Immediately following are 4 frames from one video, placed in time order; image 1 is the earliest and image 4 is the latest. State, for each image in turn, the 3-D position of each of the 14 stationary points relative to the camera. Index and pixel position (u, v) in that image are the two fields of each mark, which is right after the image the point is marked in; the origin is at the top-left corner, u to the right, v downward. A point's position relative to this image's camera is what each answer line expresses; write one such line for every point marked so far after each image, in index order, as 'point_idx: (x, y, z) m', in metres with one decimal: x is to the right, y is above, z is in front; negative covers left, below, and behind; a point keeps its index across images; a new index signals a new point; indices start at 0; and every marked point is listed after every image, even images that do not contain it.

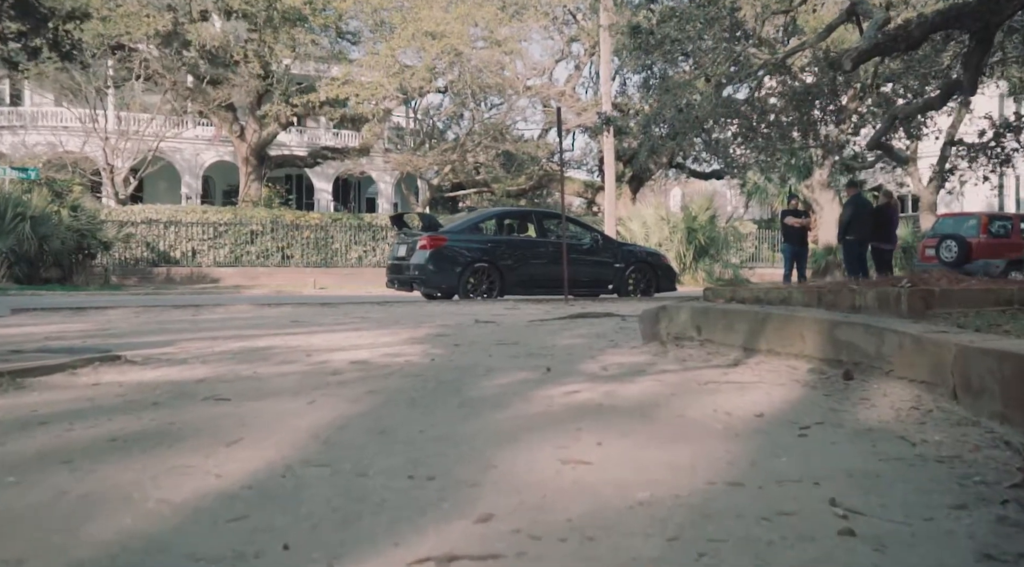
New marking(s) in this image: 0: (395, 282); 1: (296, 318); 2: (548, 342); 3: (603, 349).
0: (-1.8, 0.0, +13.4) m
1: (-2.9, -0.5, +11.2) m
2: (+0.3, -0.5, +7.2) m
3: (+0.7, -0.5, +6.6) m
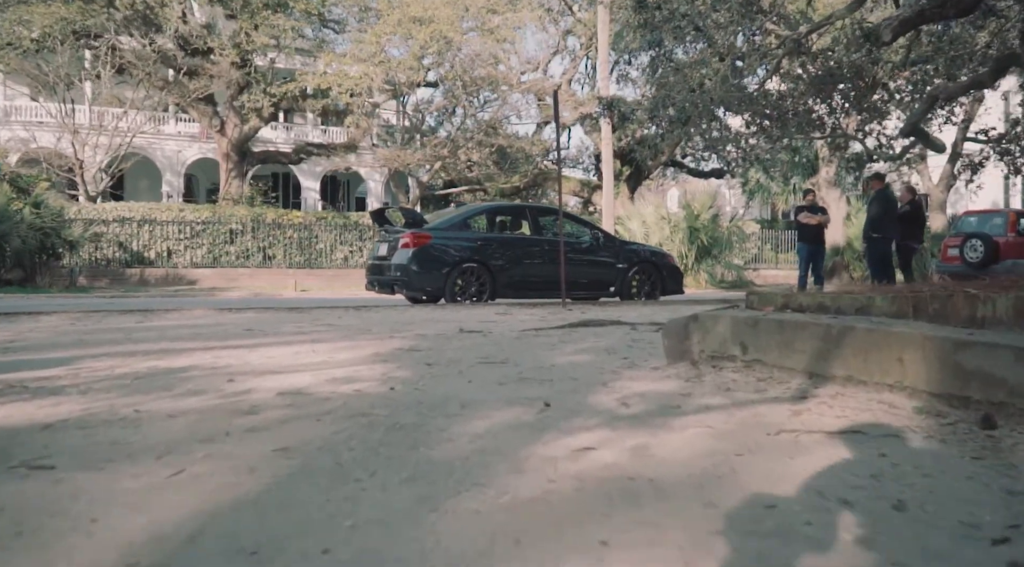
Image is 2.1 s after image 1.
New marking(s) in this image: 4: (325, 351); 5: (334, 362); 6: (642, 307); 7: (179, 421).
0: (-1.9, 0.0, +11.9) m
1: (-3.0, -0.5, +9.7) m
2: (+0.2, -0.5, +5.7) m
3: (+0.7, -0.5, +5.1) m
4: (-1.4, -0.5, +6.5) m
5: (-1.2, -0.5, +5.7) m
6: (+1.8, -0.3, +11.8) m
7: (-1.5, -0.6, +3.6) m
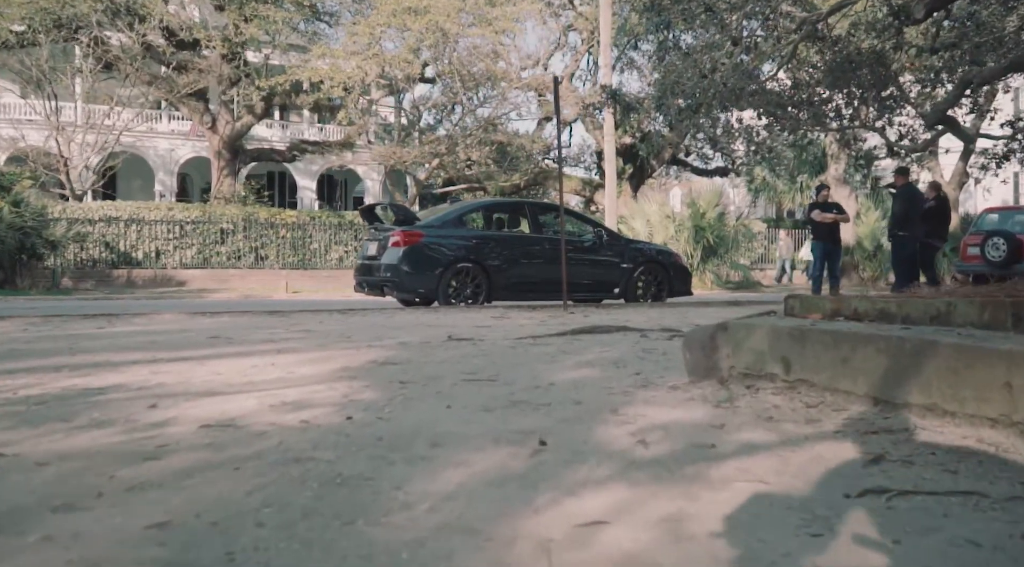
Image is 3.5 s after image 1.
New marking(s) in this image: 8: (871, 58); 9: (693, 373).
0: (-2.0, 0.0, +11.0) m
1: (-3.0, -0.5, +8.8) m
2: (+0.2, -0.5, +4.8) m
3: (+0.6, -0.6, +4.2) m
4: (-1.5, -0.5, +5.6) m
5: (-1.3, -0.6, +4.8) m
6: (+1.8, -0.3, +10.9) m
7: (-1.5, -0.6, +2.7) m
8: (+5.8, +3.7, +13.5) m
9: (+0.9, -0.5, +4.3) m
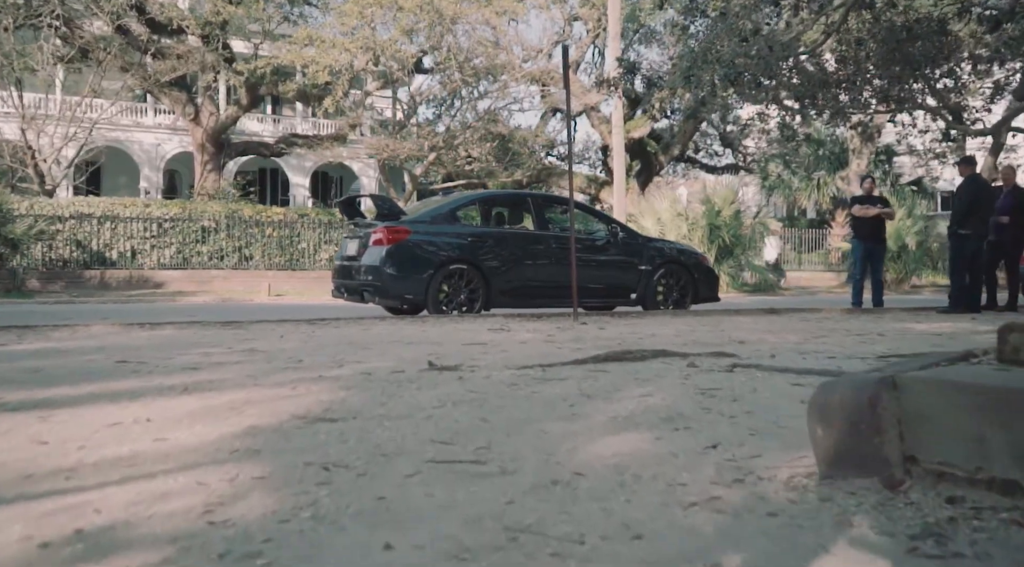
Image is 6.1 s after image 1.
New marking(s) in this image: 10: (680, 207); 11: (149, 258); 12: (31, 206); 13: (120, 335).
0: (-1.9, -0.1, +9.1) m
1: (-3.0, -0.6, +6.9) m
2: (+0.2, -0.6, +2.9) m
3: (+0.6, -0.6, +2.3) m
4: (-1.5, -0.6, +3.7) m
5: (-1.3, -0.6, +3.0) m
6: (+1.8, -0.4, +9.0) m
7: (-1.5, -0.7, +0.8) m
8: (+5.8, +3.6, +11.6) m
9: (+0.9, -0.5, +2.4) m
10: (+4.1, +1.8, +19.6) m
11: (-8.6, +0.6, +19.4) m
12: (-10.9, +1.7, +18.5) m
13: (-4.1, -0.5, +8.6) m
